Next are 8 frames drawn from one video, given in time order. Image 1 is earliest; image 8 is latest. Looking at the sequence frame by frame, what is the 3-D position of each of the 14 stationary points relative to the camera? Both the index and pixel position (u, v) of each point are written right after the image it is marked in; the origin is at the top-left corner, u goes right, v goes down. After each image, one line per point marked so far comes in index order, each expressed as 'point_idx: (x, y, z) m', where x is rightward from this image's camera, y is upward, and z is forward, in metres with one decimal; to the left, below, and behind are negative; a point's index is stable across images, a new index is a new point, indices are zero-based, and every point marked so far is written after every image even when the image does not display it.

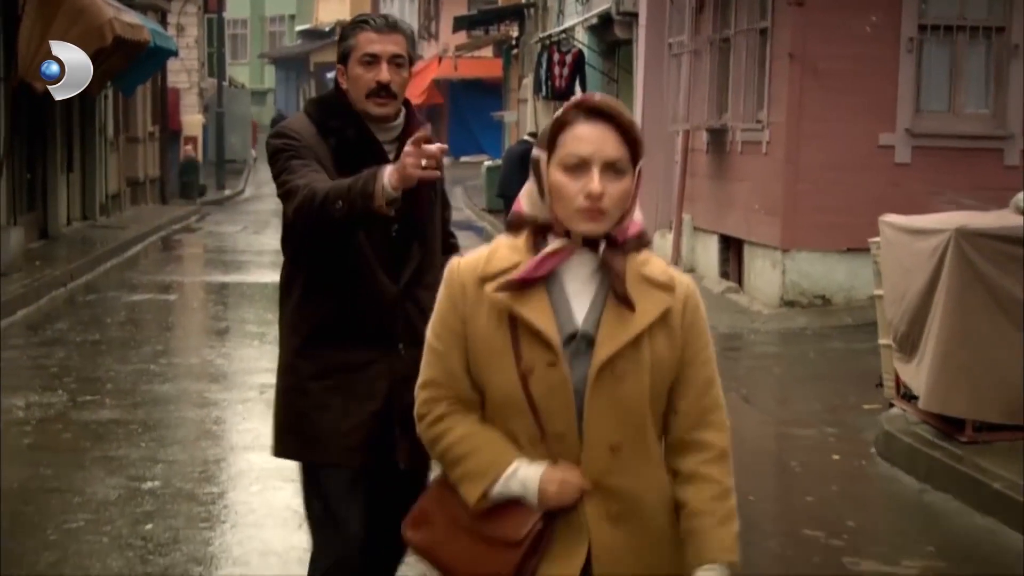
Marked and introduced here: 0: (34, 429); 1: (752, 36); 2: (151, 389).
0: (-2.5, -0.7, +8.7) m
1: (+2.1, +2.3, +15.1) m
2: (-2.2, -0.6, +10.2) m
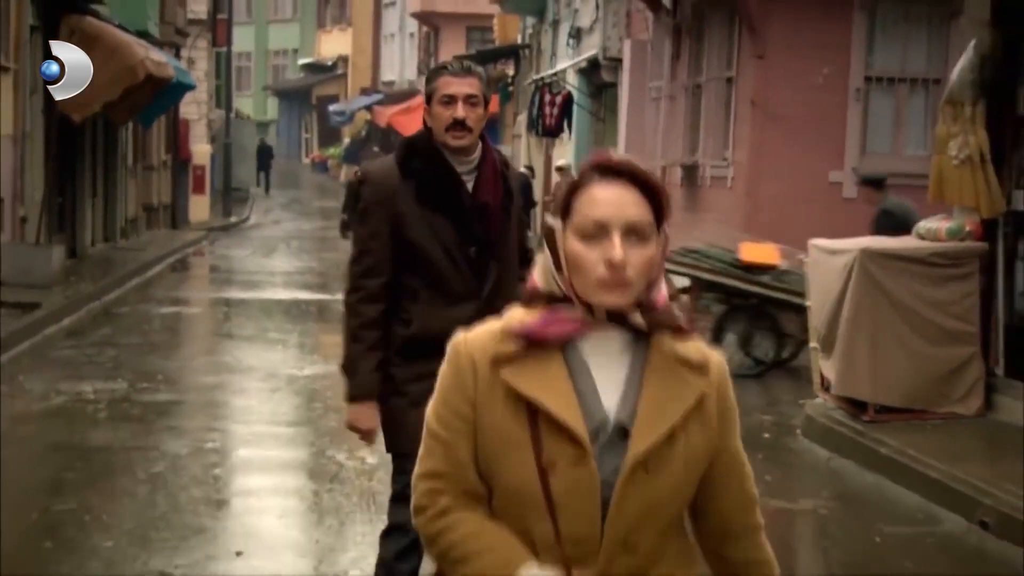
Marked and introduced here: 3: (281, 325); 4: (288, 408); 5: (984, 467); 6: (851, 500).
0: (-2.5, -0.7, +10.5) m
1: (+2.1, +2.1, +16.9) m
2: (-2.2, -0.6, +12.0) m
3: (-2.3, -0.4, +16.9) m
4: (-1.4, -0.8, +10.8) m
5: (+2.3, -0.9, +8.3) m
6: (+1.6, -1.0, +8.2) m
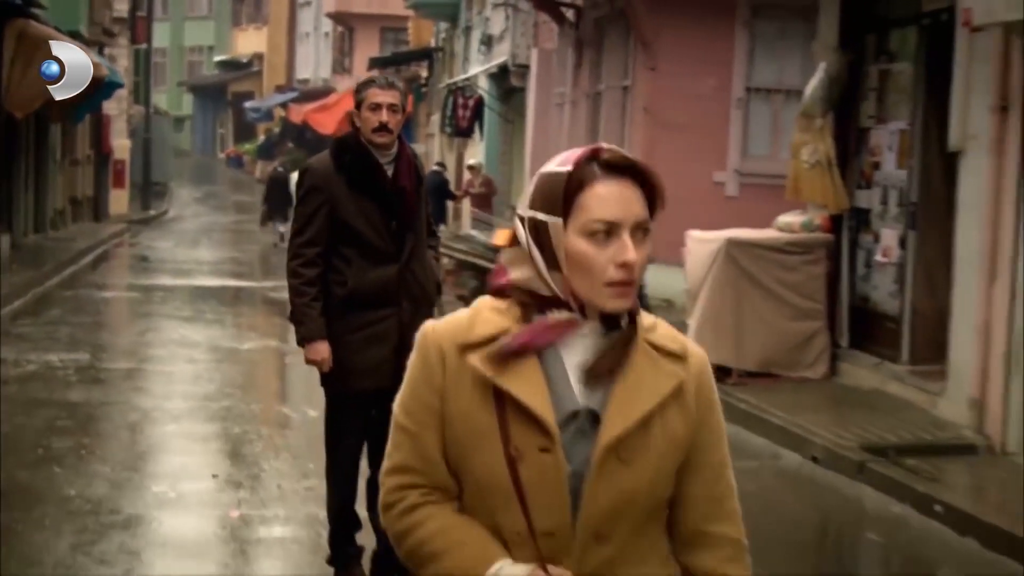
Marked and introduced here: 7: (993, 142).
0: (-3.1, -0.6, +12.0) m
1: (+1.2, +2.2, +18.7) m
2: (-2.9, -0.5, +13.5) m
3: (-3.3, -0.2, +18.4) m
4: (-2.0, -0.6, +12.3) m
5: (+1.8, -0.8, +10.0) m
6: (+1.2, -0.9, +9.9) m
7: (+2.7, +0.8, +9.3) m
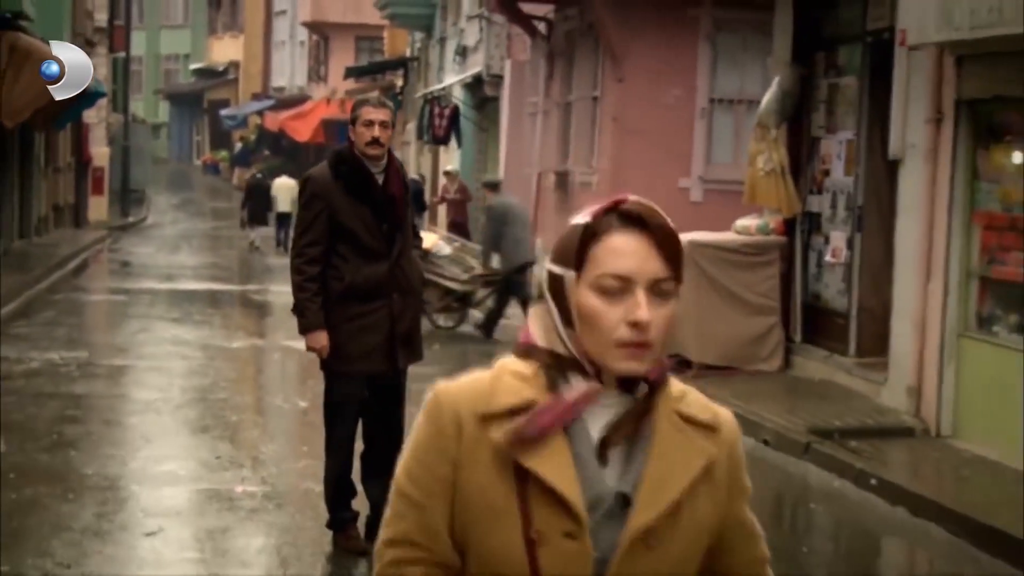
0: (-3.3, -0.6, +12.7) m
1: (+0.9, +2.2, +19.5) m
2: (-3.1, -0.5, +14.2) m
3: (-3.5, -0.3, +19.2) m
4: (-2.2, -0.6, +13.1) m
5: (+1.7, -0.8, +10.9) m
6: (+1.0, -0.9, +10.7) m
7: (+2.5, +0.8, +10.2) m
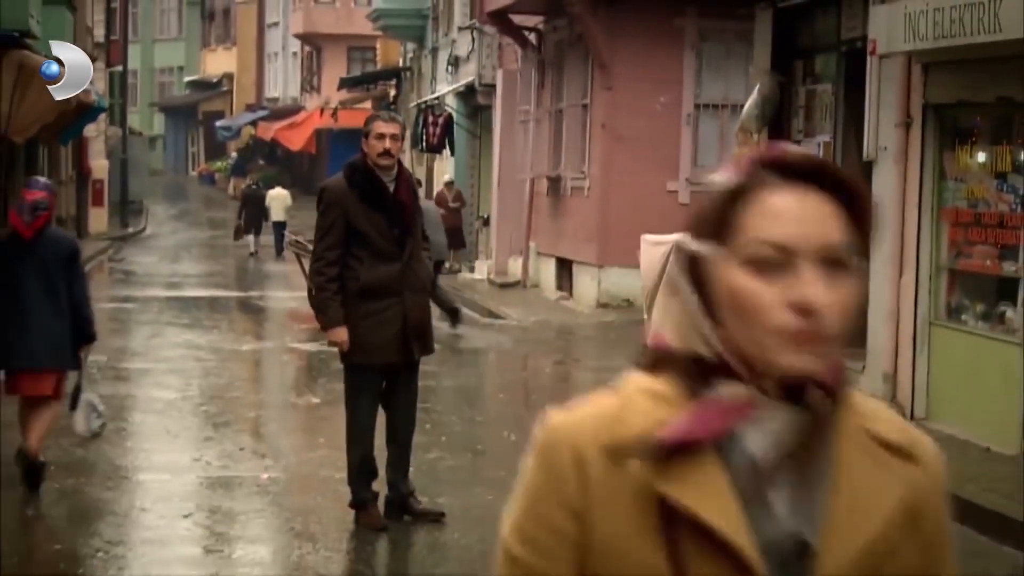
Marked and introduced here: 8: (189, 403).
0: (-3.3, -0.7, +13.4) m
1: (+0.8, +2.2, +20.2) m
2: (-3.1, -0.6, +14.9) m
3: (-3.6, -0.3, +19.8) m
4: (-2.2, -0.7, +13.7) m
5: (+1.7, -0.7, +11.5) m
6: (+1.0, -0.9, +11.4) m
7: (+2.5, +0.9, +10.9) m
8: (-2.2, -0.8, +11.7) m
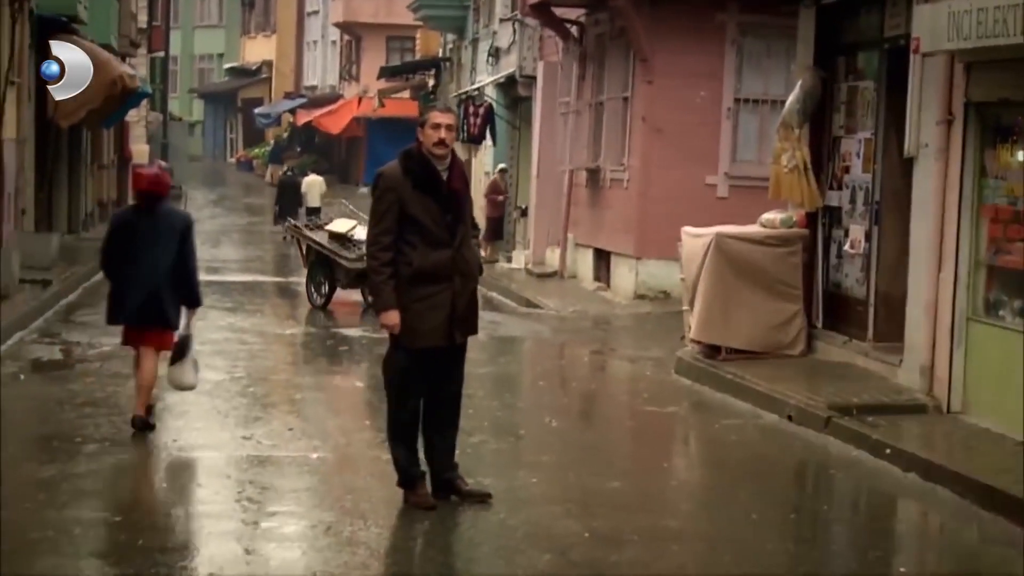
0: (-3.0, -0.5, +13.7) m
1: (+1.3, +2.3, +20.4) m
2: (-2.8, -0.4, +15.2) m
3: (-3.1, -0.2, +20.1) m
4: (-1.9, -0.5, +14.0) m
5: (+2.0, -0.7, +11.7) m
6: (+1.3, -0.8, +11.6) m
7: (+2.8, +0.9, +11.0) m
8: (-2.0, -0.7, +12.0) m
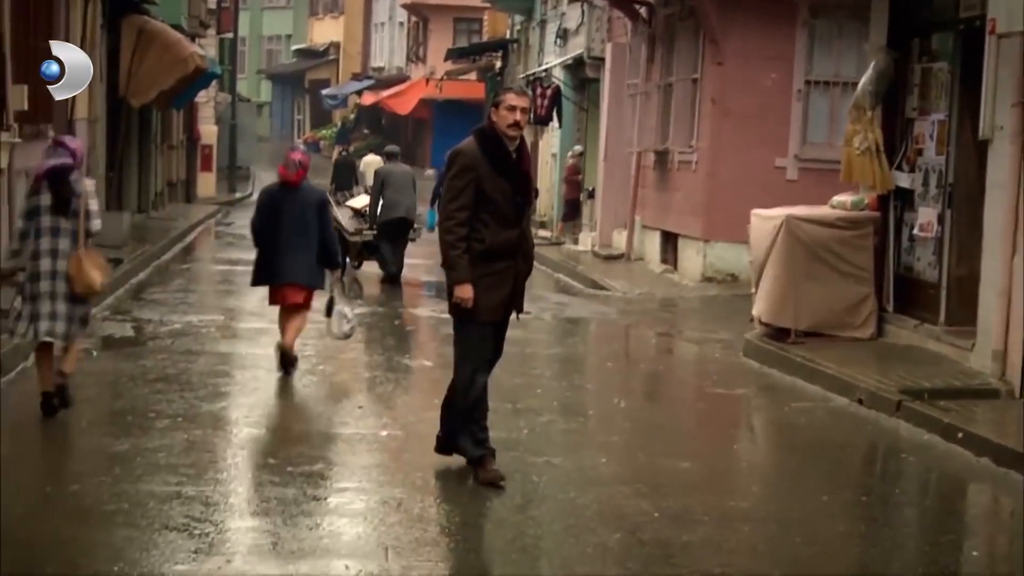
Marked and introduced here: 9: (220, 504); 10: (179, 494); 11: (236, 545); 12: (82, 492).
0: (-2.4, -0.3, +13.8) m
1: (+2.1, +2.5, +20.3) m
2: (-2.2, -0.2, +15.3) m
3: (-2.3, +0.1, +20.2) m
4: (-1.3, -0.4, +14.1) m
5: (+2.5, -0.6, +11.6) m
6: (+1.8, -0.7, +11.6) m
7: (+3.3, +1.0, +10.9) m
8: (-1.5, -0.5, +12.1) m
9: (-1.3, -1.0, +7.6) m
10: (-1.5, -0.9, +7.7) m
11: (-1.1, -1.0, +6.8) m
12: (-2.0, -0.9, +7.7) m
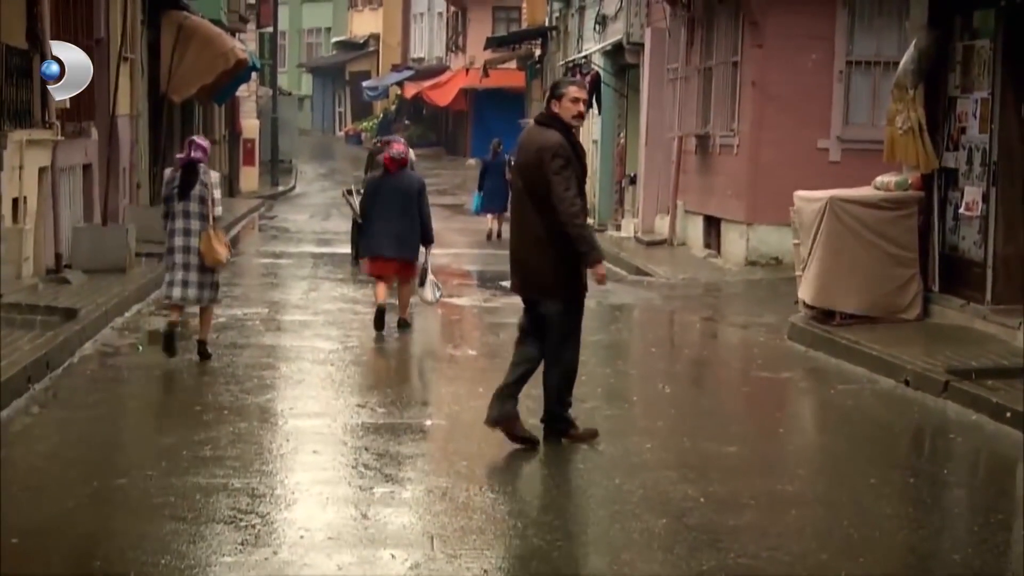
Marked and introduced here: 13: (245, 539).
0: (-2.1, -0.3, +13.8) m
1: (+2.6, +2.7, +20.2) m
2: (-1.8, -0.2, +15.3) m
3: (-1.8, +0.2, +20.2) m
4: (-1.0, -0.3, +14.1) m
5: (+2.8, -0.4, +11.6) m
6: (+2.1, -0.6, +11.5) m
7: (+3.5, +1.2, +10.8) m
8: (-1.2, -0.5, +12.1) m
9: (-1.1, -0.9, +7.6) m
10: (-1.3, -0.9, +7.8) m
11: (-0.9, -1.0, +6.8) m
12: (-1.8, -0.9, +7.7) m
13: (-1.1, -1.0, +6.8) m
